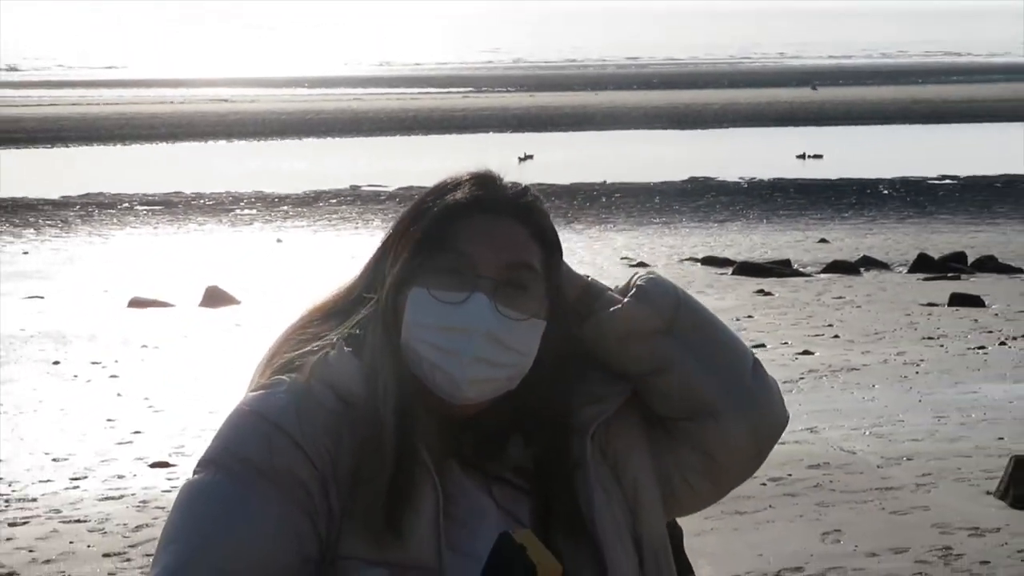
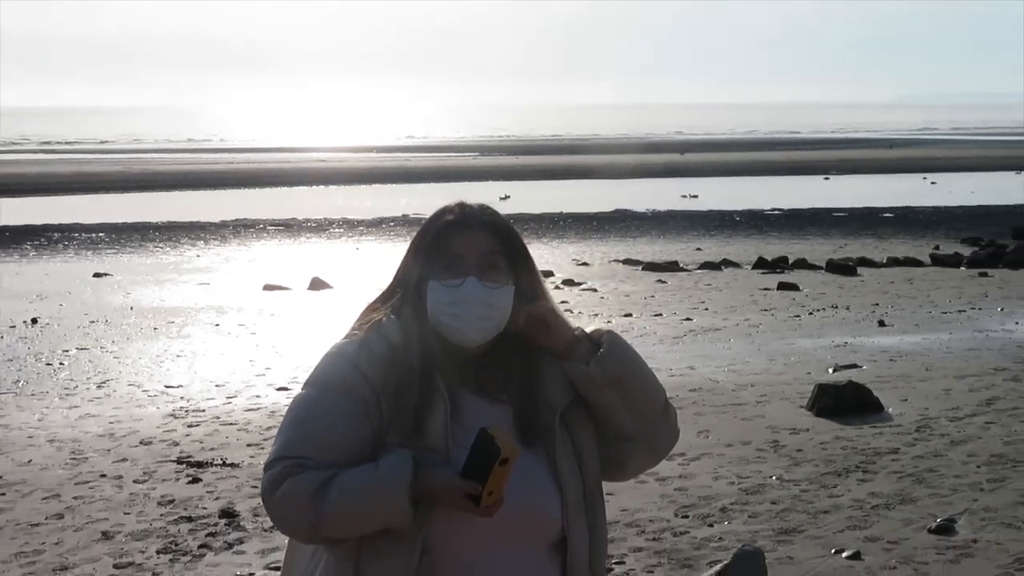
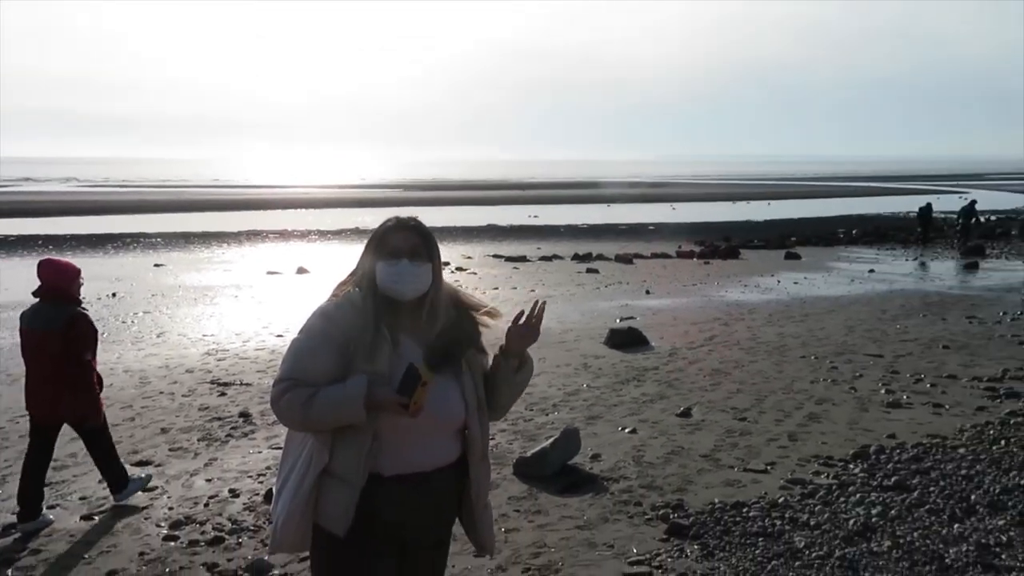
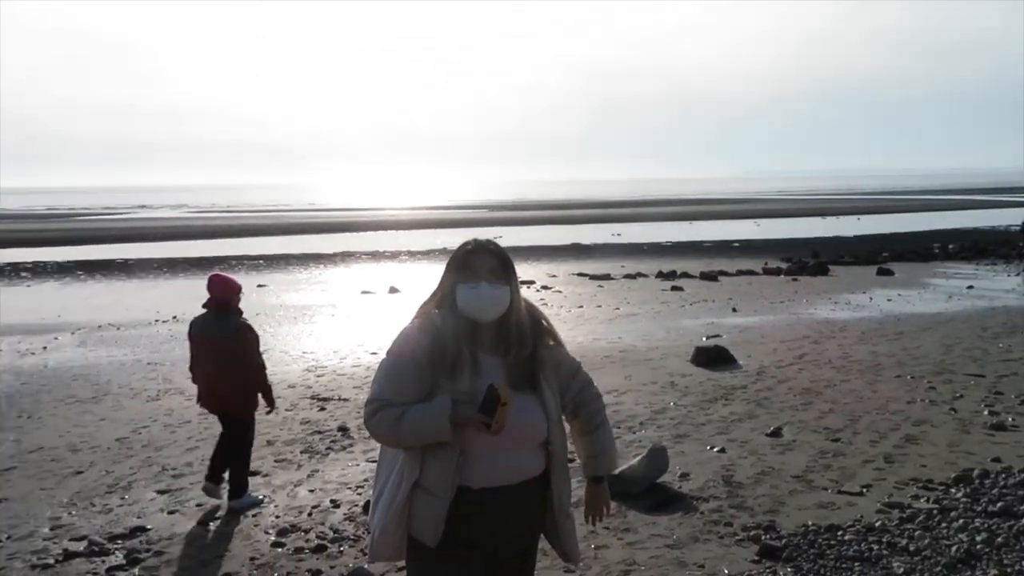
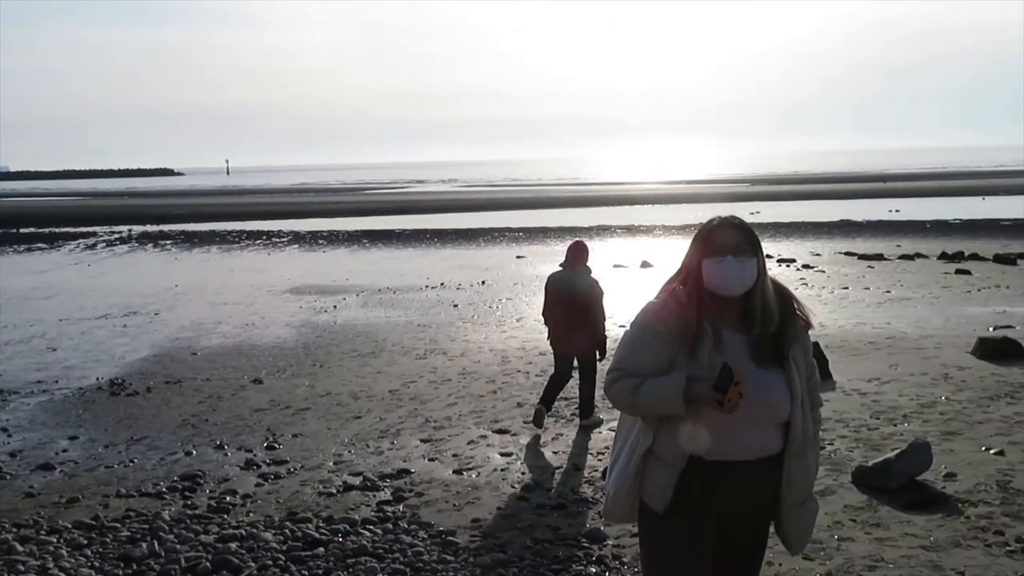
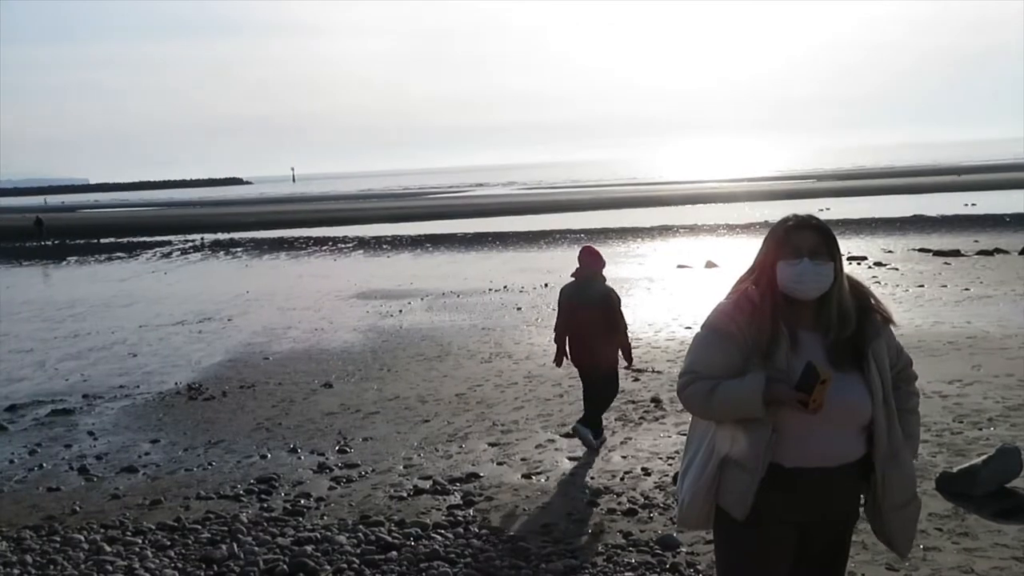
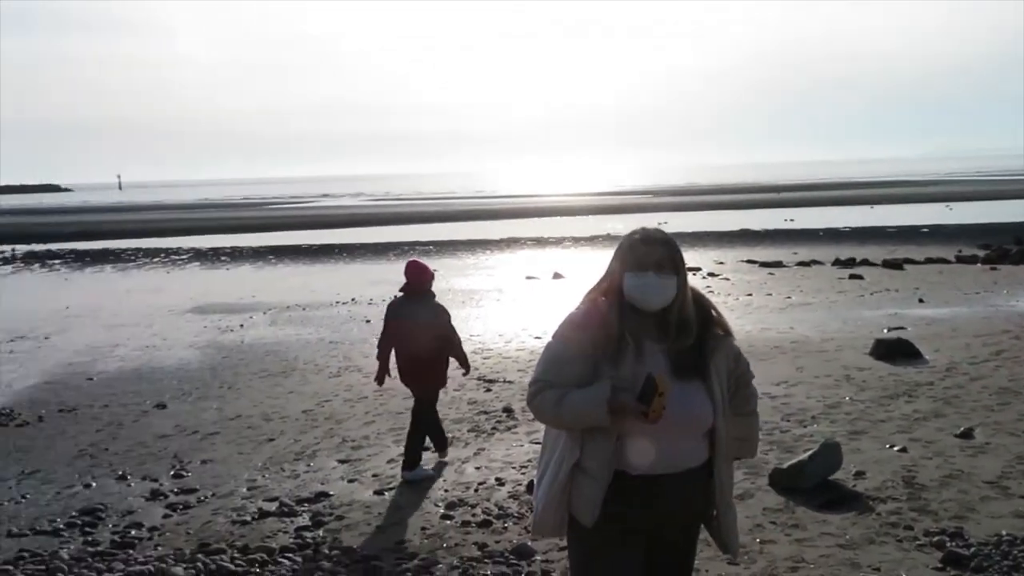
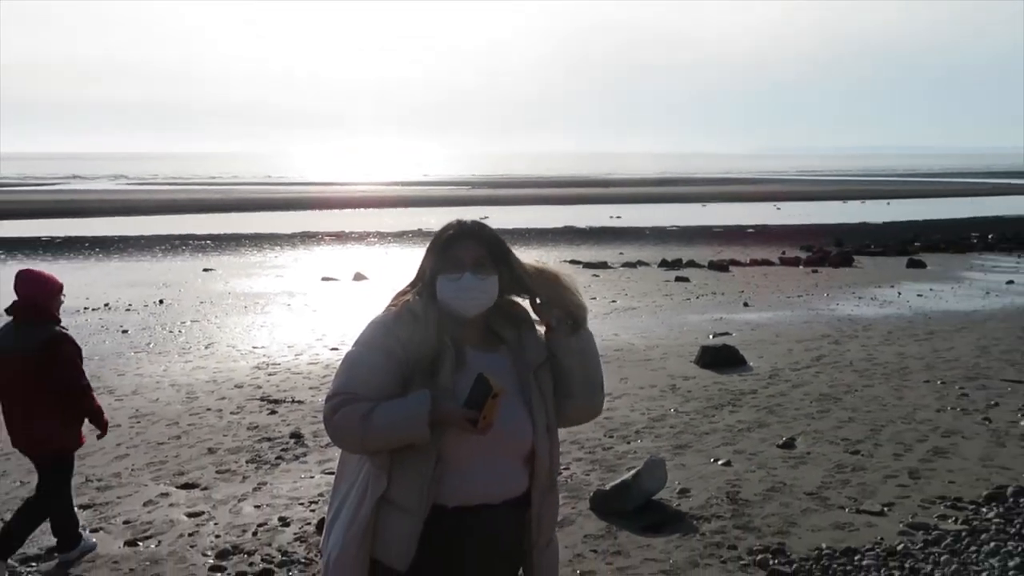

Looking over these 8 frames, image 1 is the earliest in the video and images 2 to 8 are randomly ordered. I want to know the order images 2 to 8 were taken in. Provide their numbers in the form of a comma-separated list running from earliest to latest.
2, 8, 3, 4, 7, 6, 5
